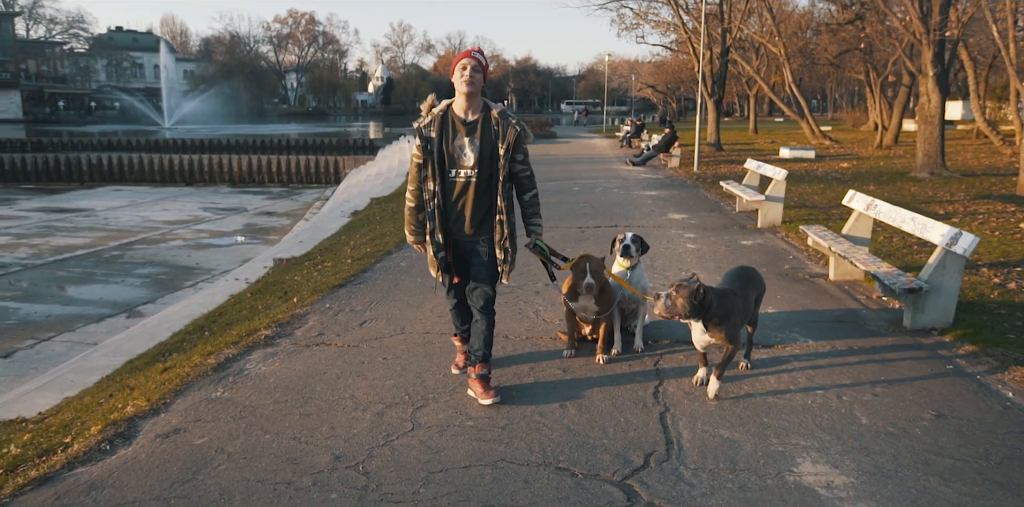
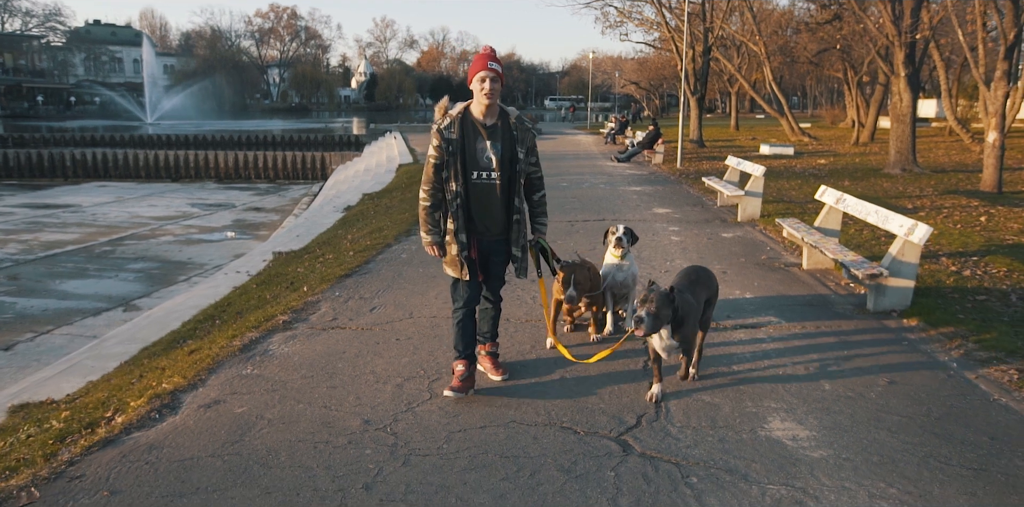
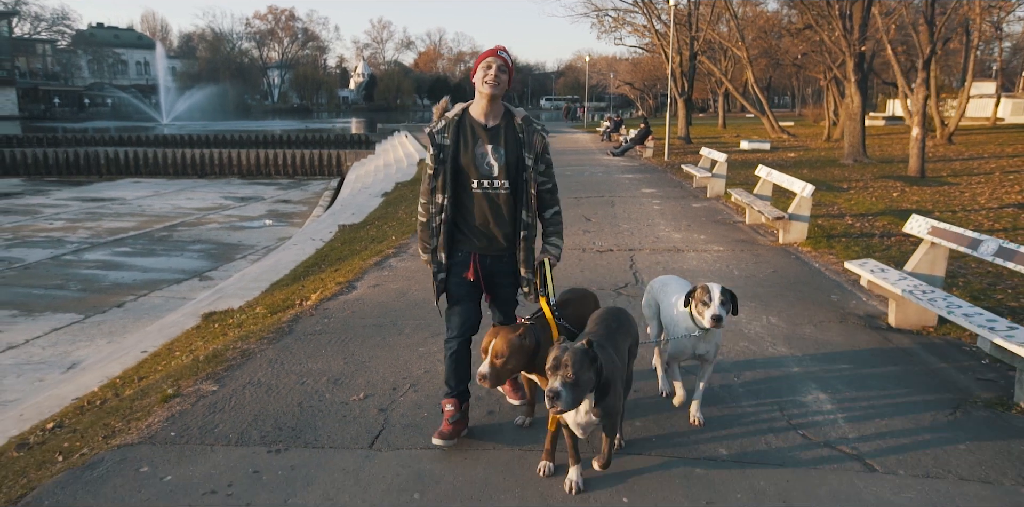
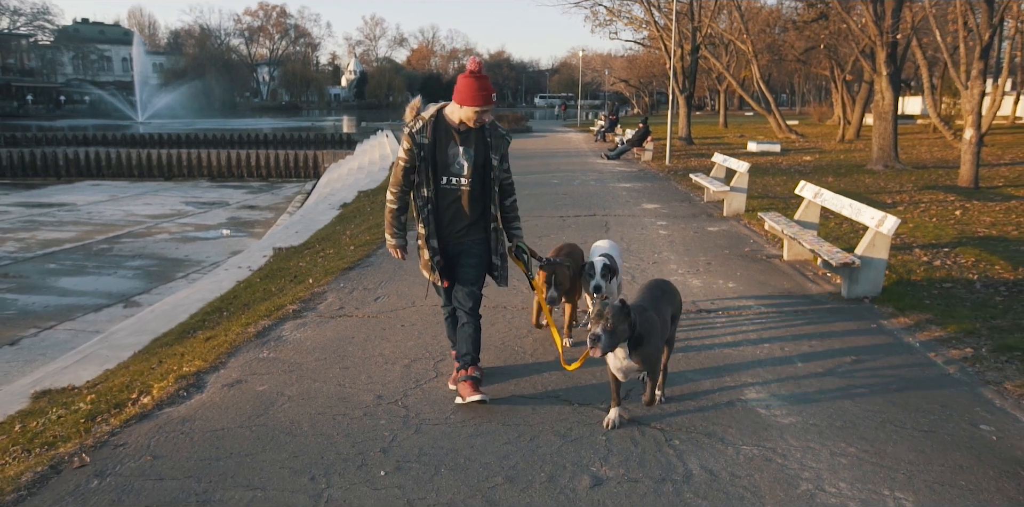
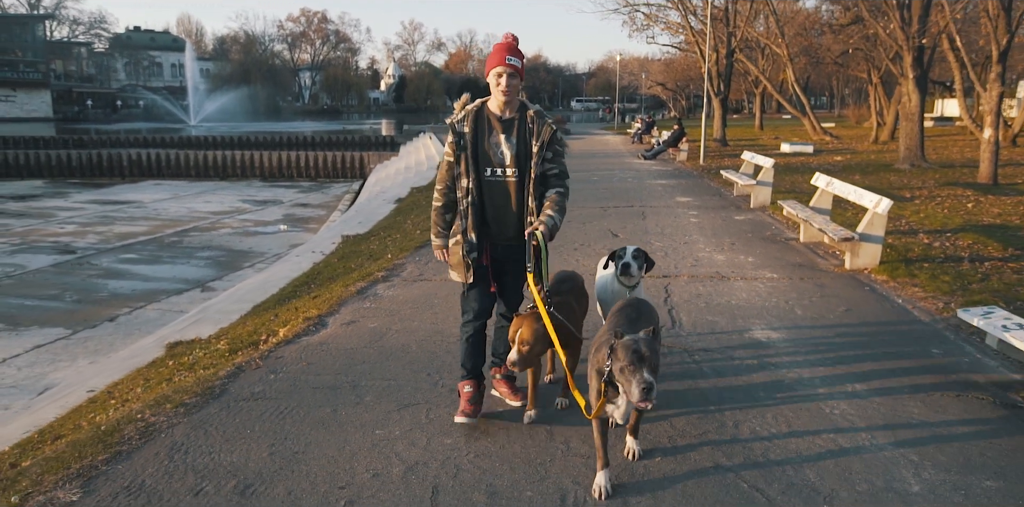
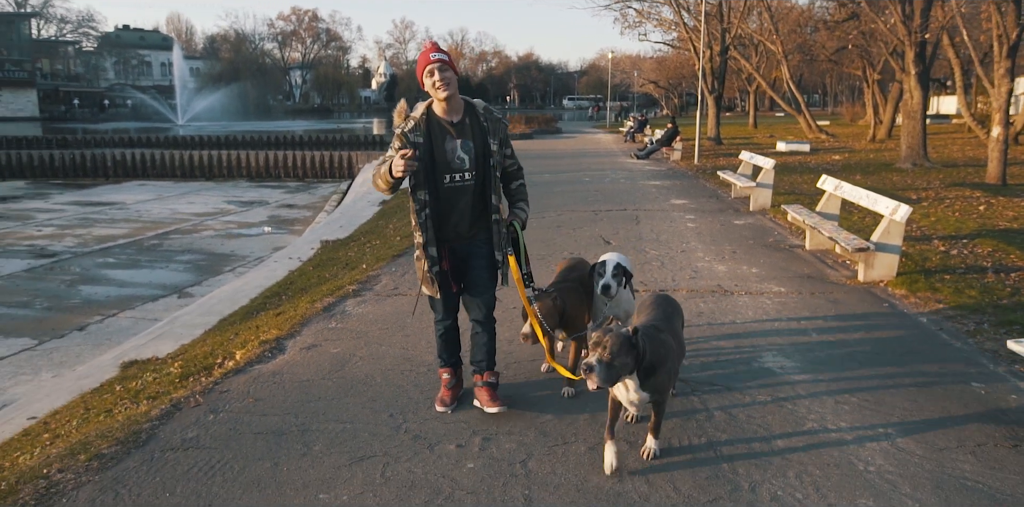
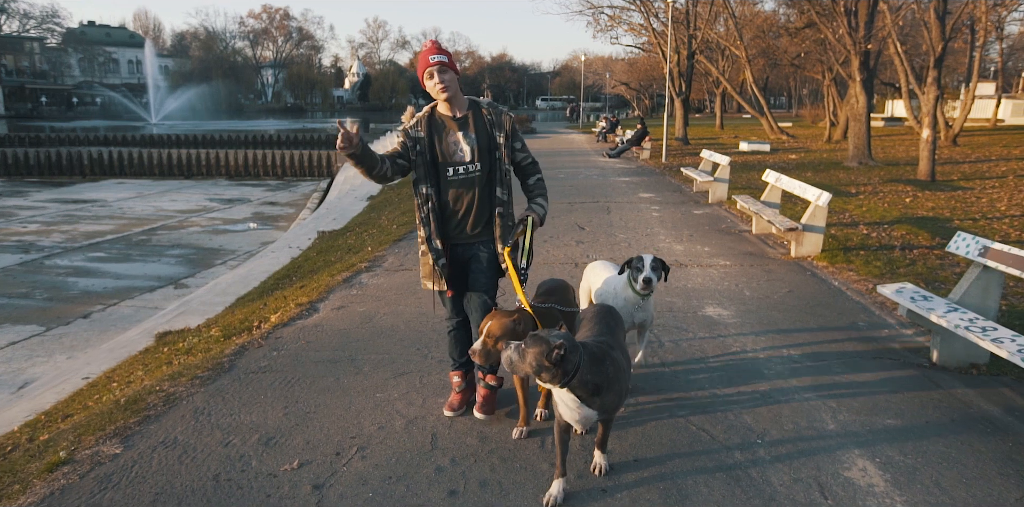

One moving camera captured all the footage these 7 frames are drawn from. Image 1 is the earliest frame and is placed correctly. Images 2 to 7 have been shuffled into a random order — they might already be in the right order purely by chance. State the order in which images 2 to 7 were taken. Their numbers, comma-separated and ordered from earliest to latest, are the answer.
2, 4, 6, 5, 7, 3
